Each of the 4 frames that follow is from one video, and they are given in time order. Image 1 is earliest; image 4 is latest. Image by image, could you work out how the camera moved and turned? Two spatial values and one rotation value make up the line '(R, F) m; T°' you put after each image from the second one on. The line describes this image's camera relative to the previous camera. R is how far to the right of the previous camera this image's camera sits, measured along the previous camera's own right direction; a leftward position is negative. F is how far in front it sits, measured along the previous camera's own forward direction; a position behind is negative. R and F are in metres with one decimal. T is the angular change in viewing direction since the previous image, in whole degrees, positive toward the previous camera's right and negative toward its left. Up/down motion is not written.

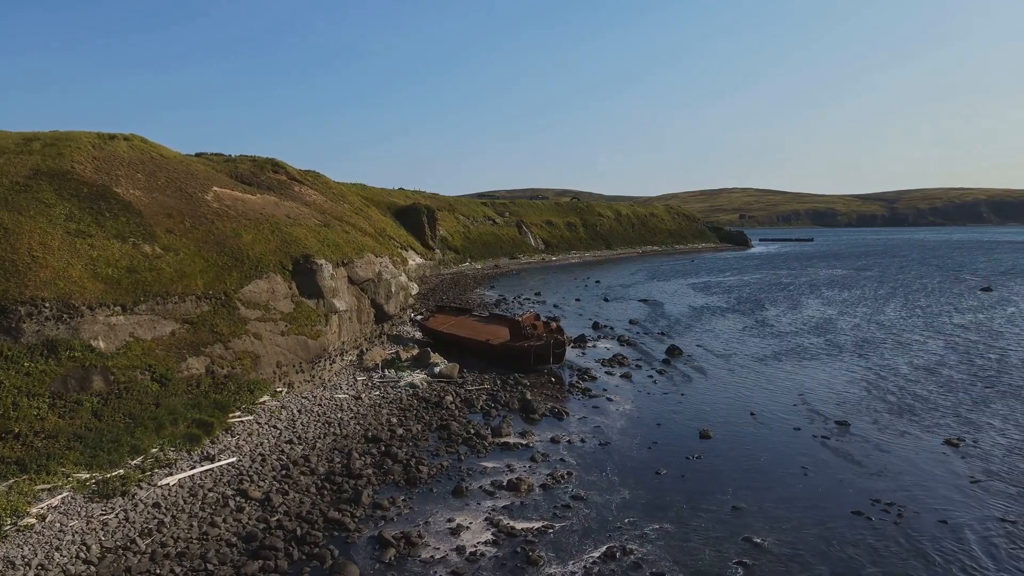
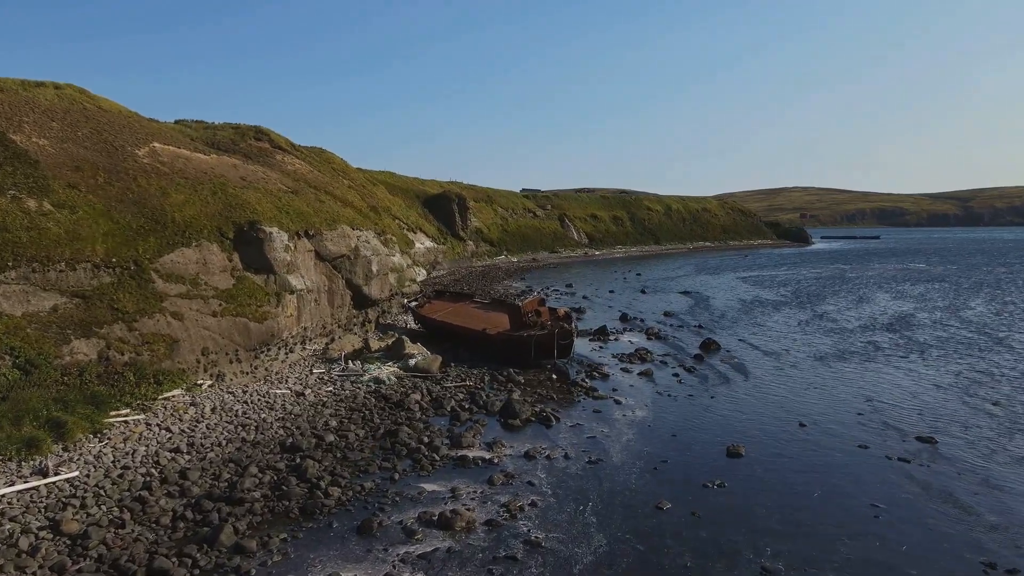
(+2.1, +5.6) m; -4°
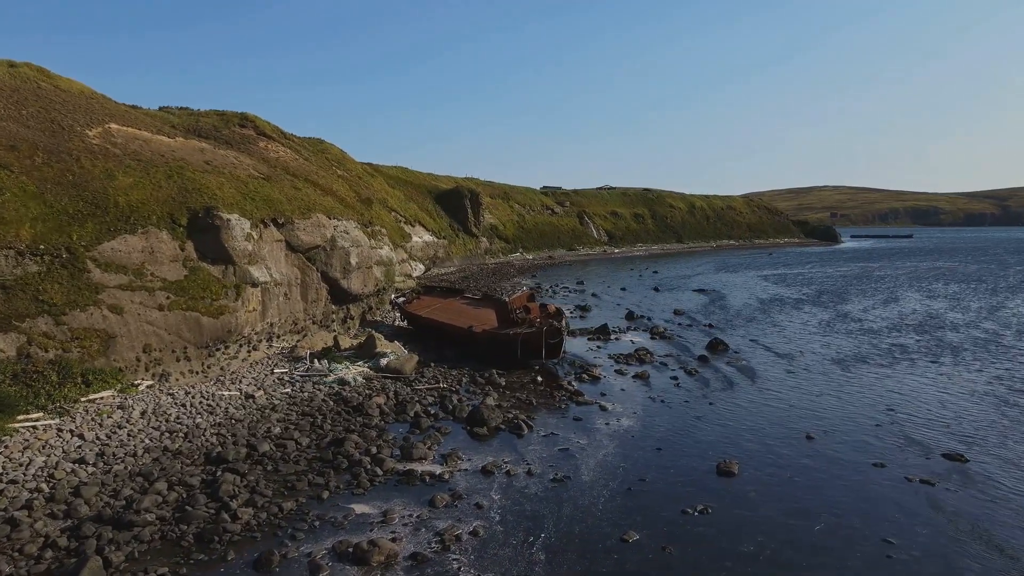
(+1.4, +2.3) m; -2°
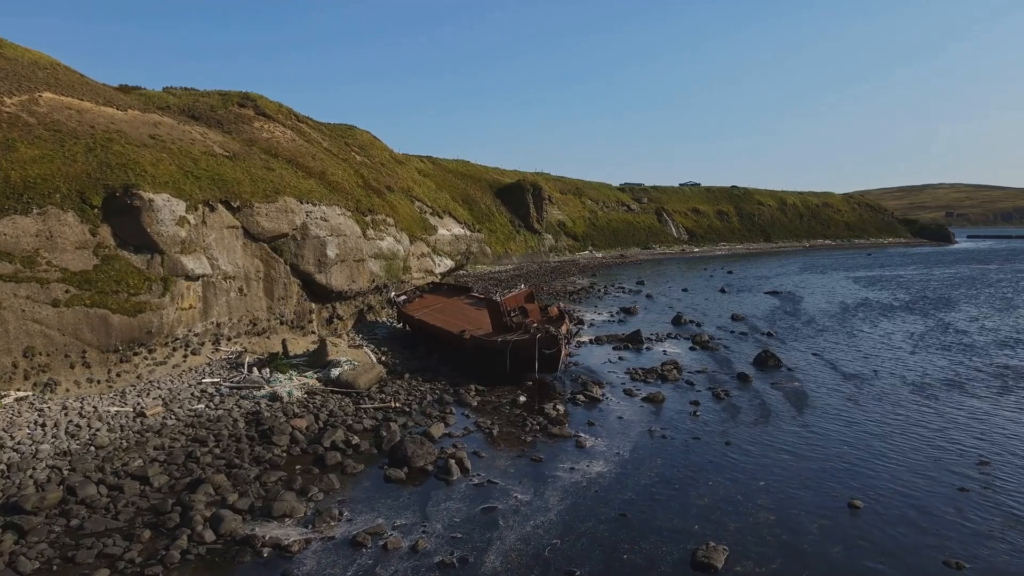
(+2.8, +4.7) m; -7°
